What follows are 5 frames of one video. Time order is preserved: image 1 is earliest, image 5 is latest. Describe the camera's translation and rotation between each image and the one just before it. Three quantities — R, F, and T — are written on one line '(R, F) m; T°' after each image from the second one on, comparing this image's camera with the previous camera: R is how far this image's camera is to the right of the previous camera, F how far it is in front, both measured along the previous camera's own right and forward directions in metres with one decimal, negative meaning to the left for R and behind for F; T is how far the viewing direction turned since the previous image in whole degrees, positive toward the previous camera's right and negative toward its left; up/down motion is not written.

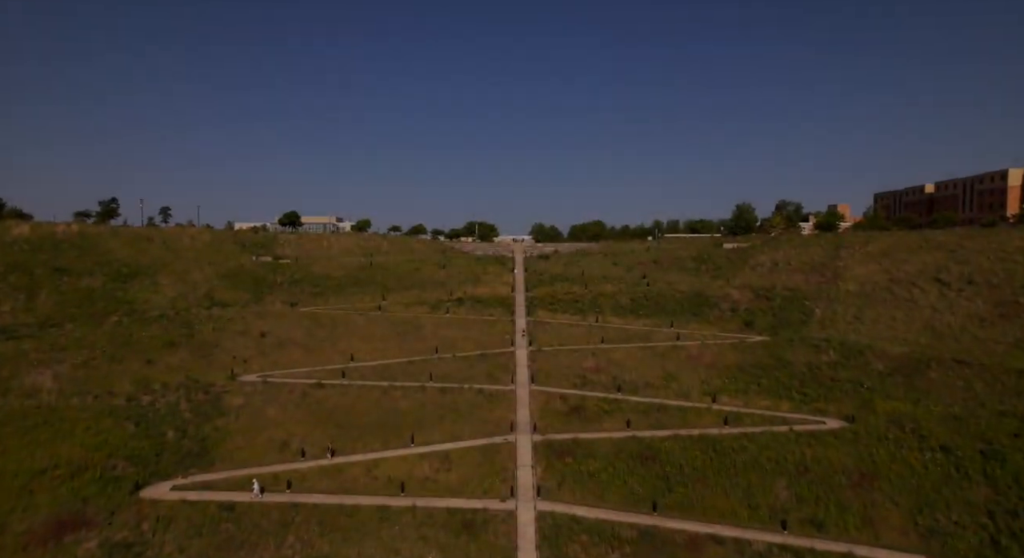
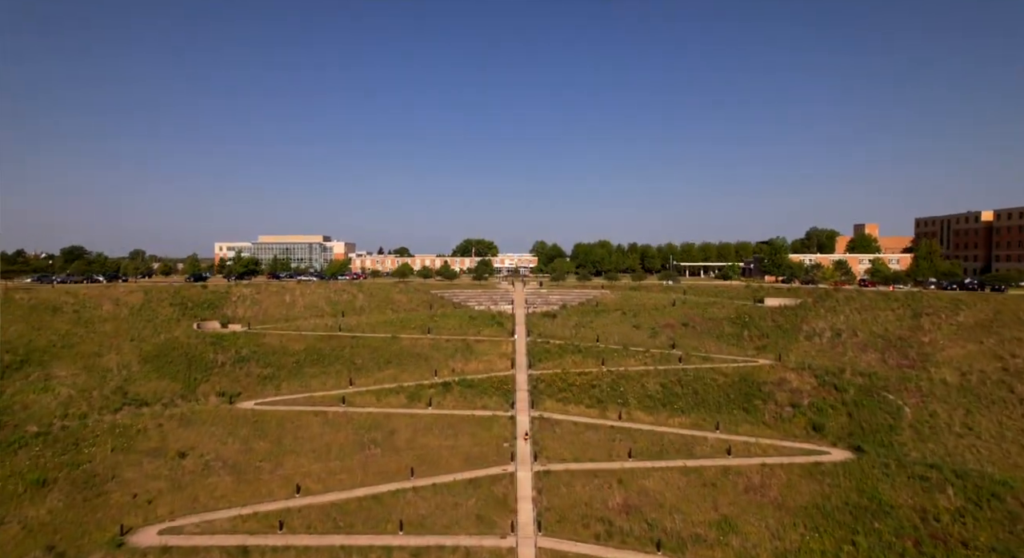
(+0.1, +8.3) m; 0°
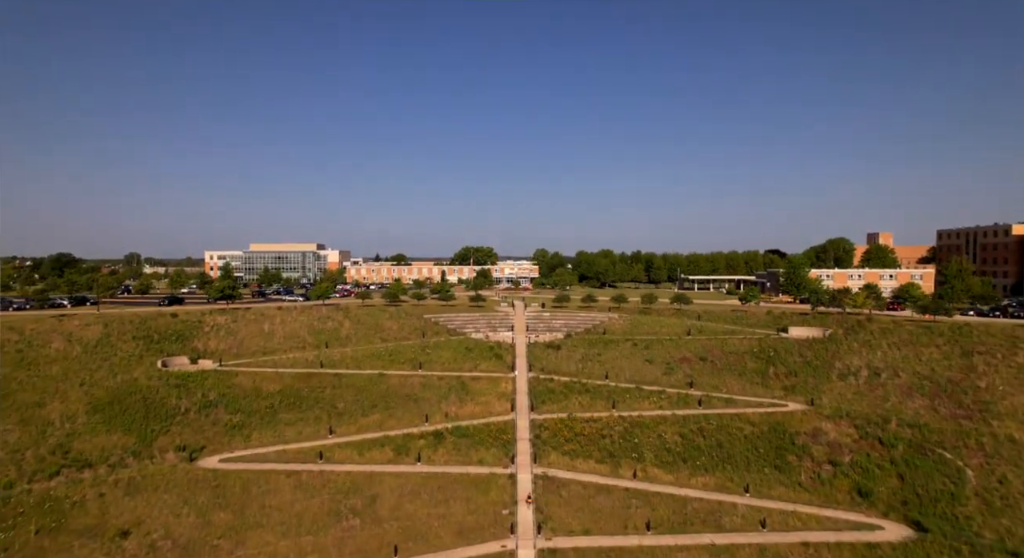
(0.0, +3.7) m; 0°
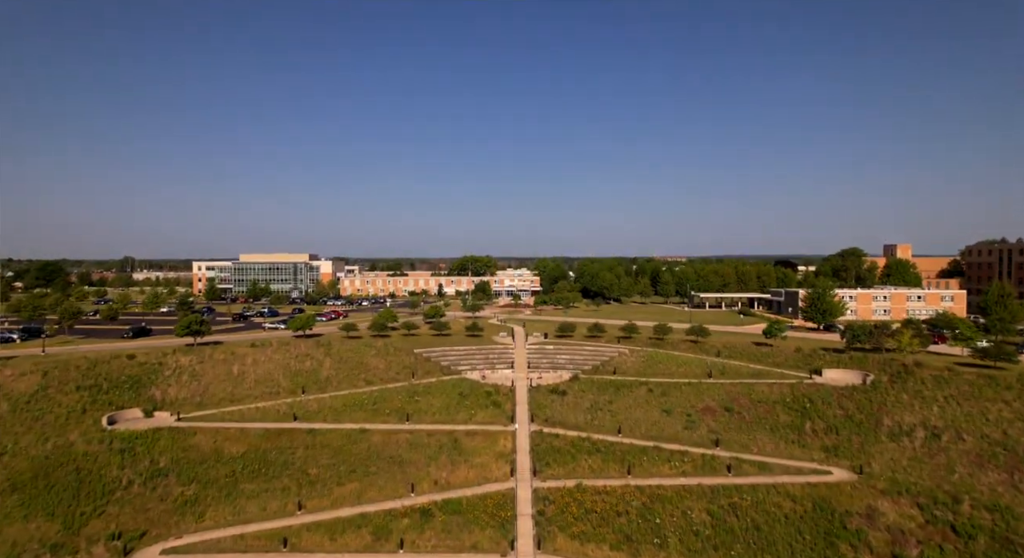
(0.0, +4.2) m; 0°
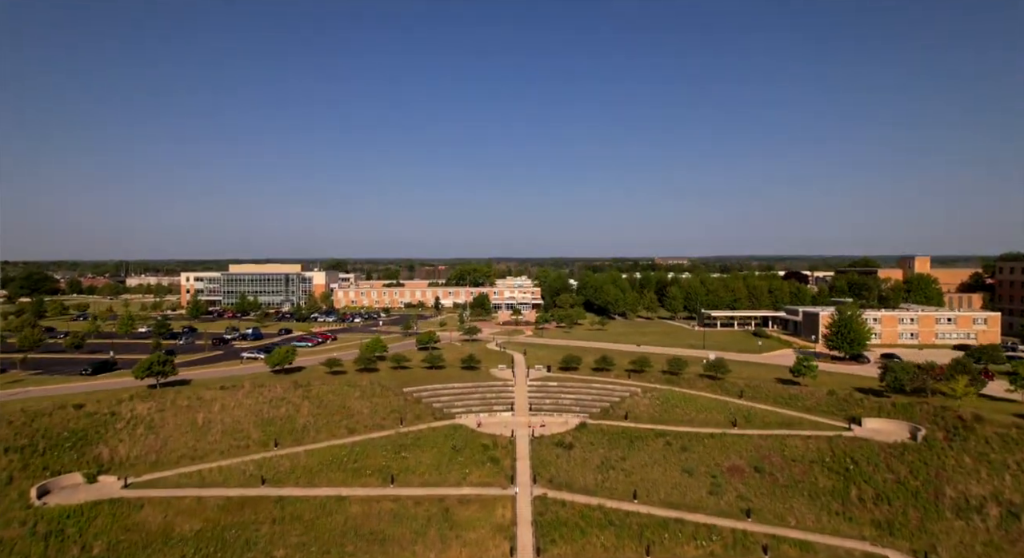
(0.0, +3.9) m; 0°
